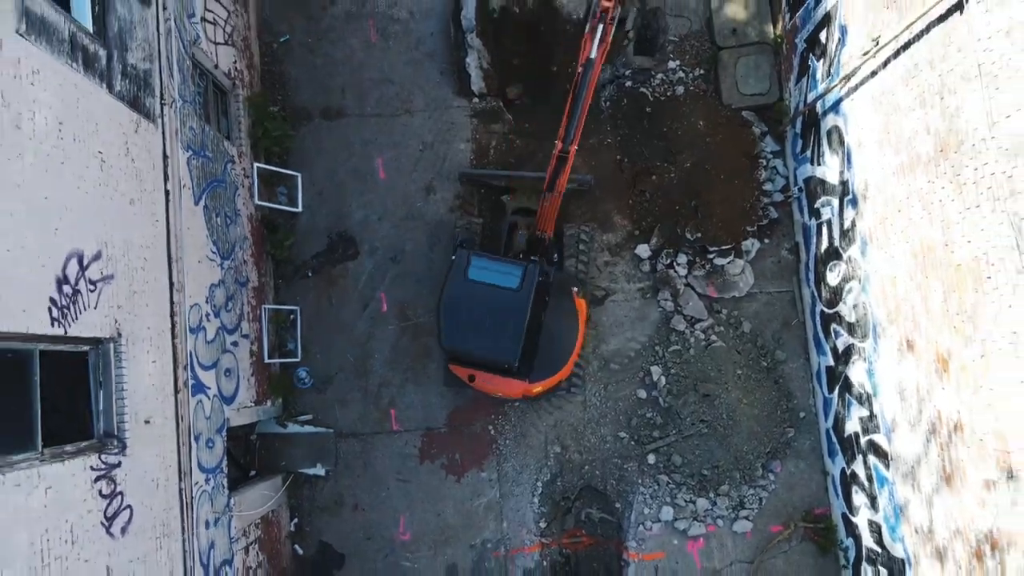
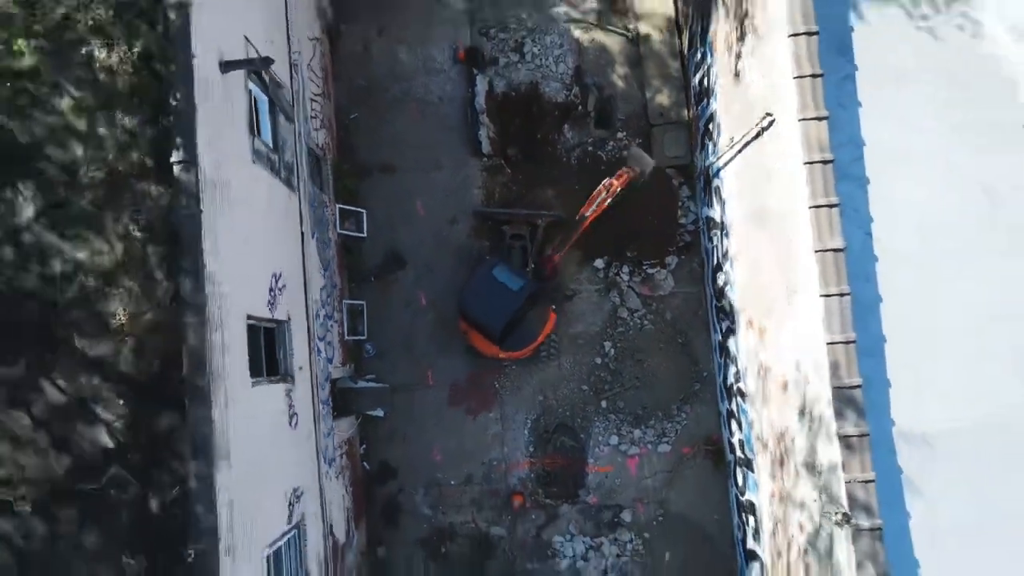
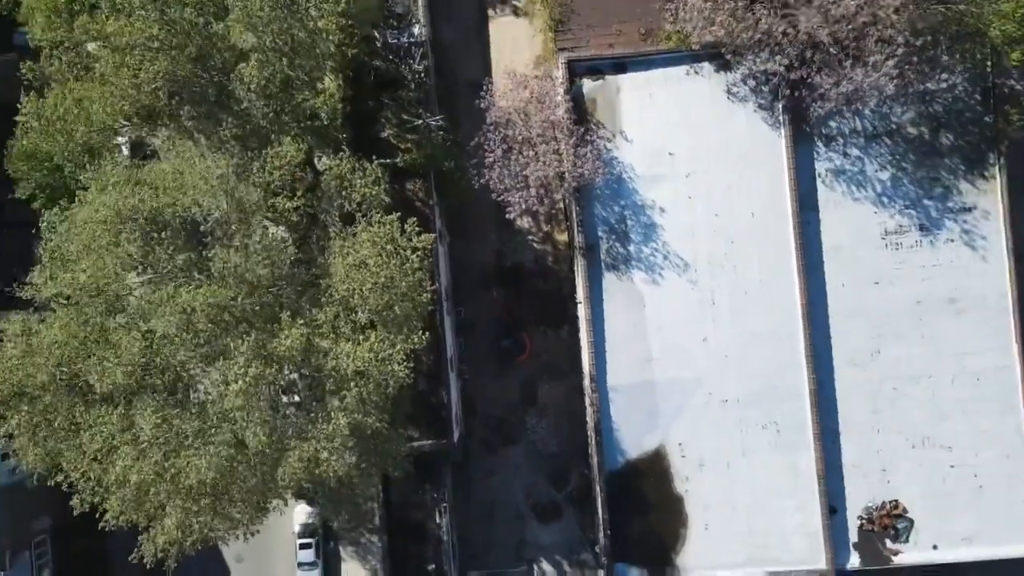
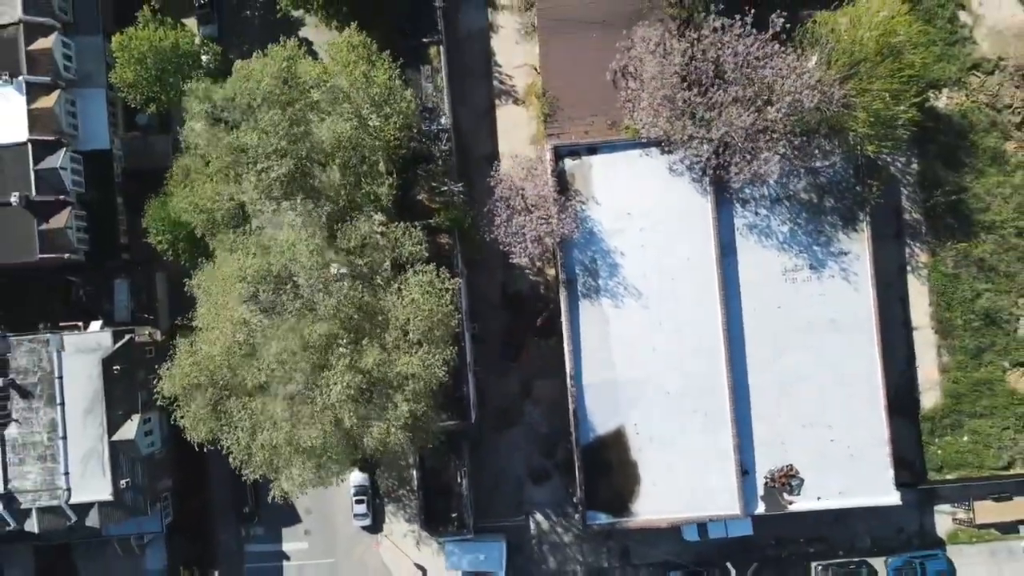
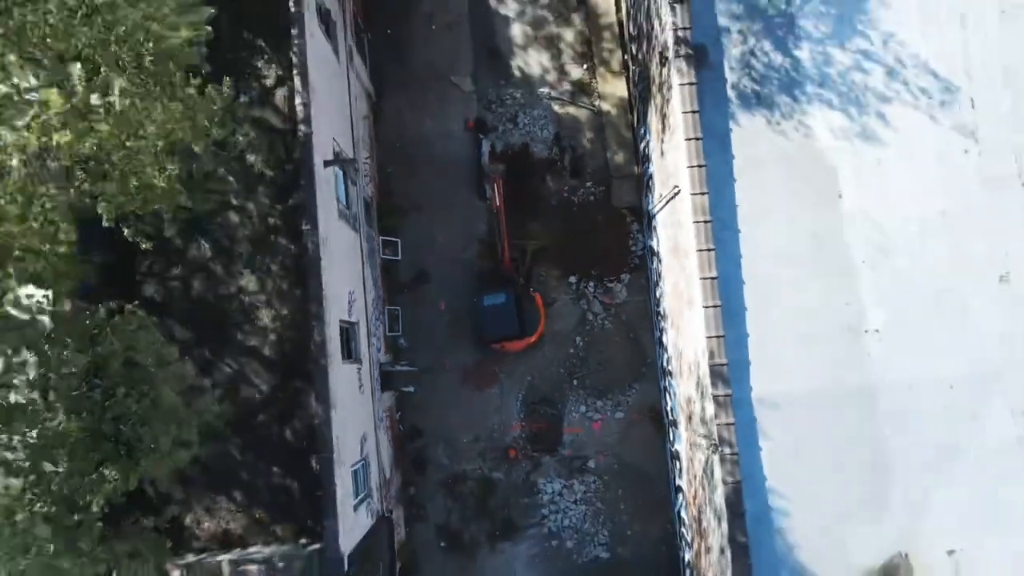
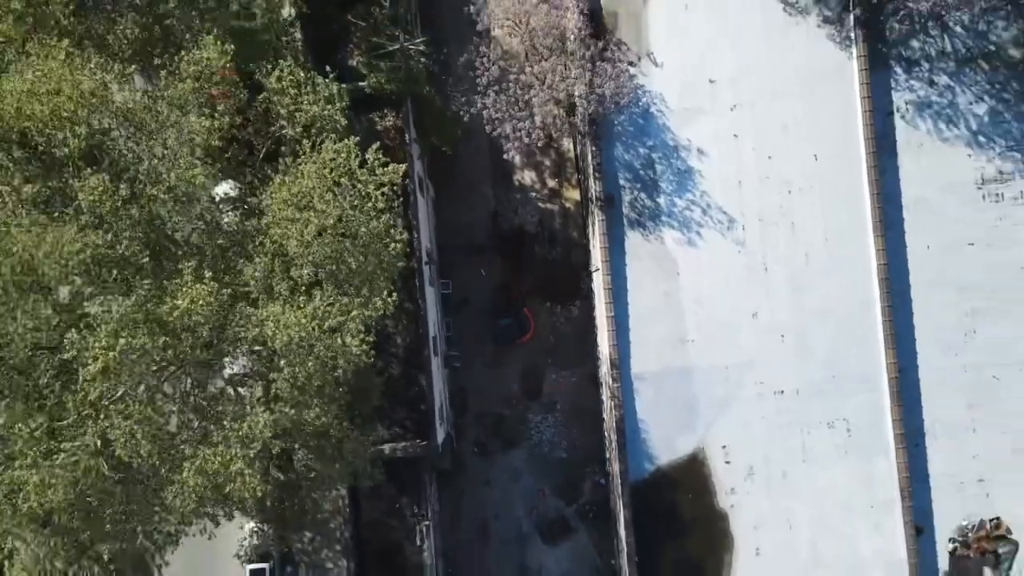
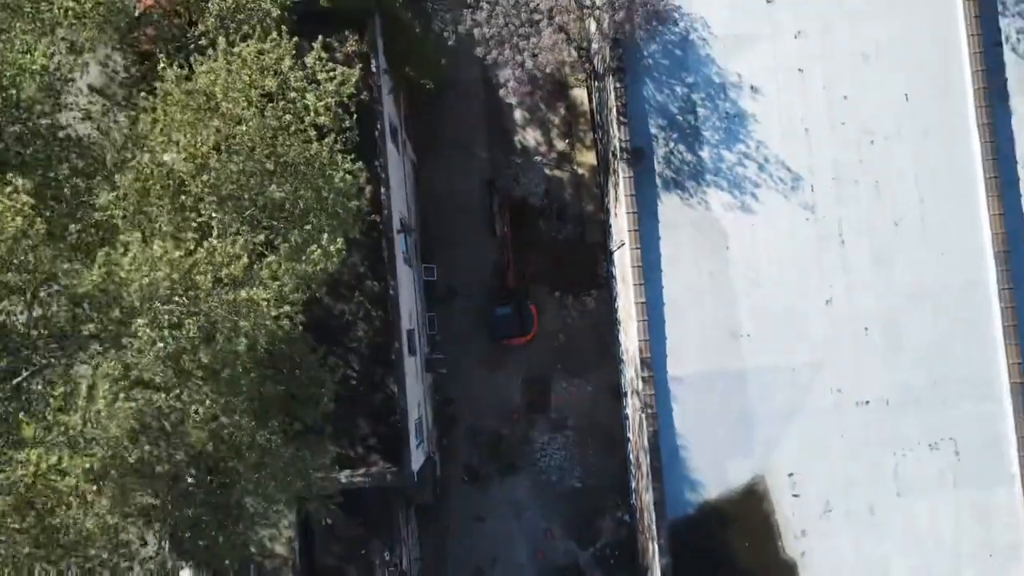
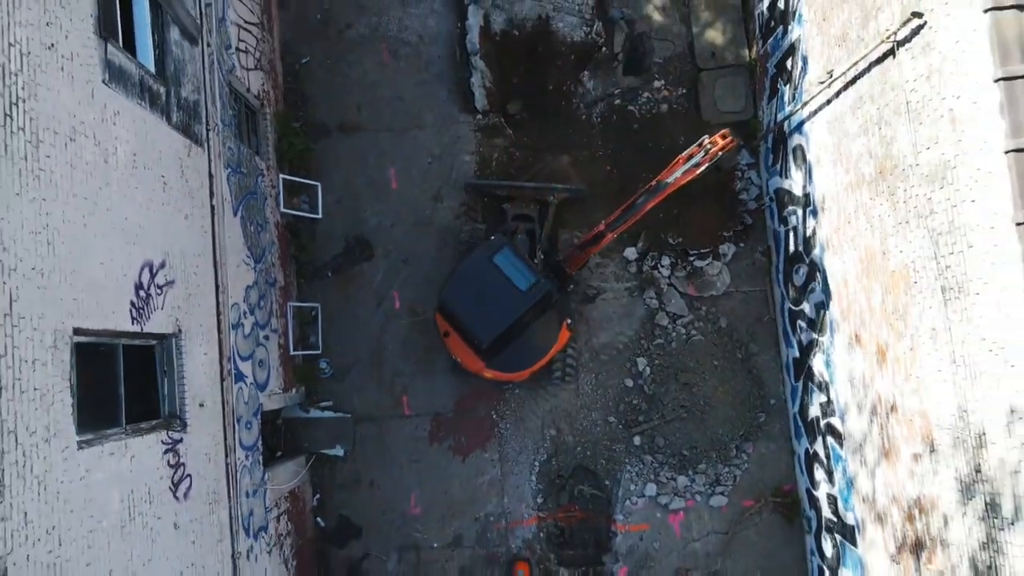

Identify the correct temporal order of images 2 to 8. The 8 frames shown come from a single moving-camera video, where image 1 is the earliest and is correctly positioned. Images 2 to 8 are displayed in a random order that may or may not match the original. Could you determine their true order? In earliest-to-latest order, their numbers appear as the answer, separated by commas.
8, 2, 5, 7, 6, 3, 4
